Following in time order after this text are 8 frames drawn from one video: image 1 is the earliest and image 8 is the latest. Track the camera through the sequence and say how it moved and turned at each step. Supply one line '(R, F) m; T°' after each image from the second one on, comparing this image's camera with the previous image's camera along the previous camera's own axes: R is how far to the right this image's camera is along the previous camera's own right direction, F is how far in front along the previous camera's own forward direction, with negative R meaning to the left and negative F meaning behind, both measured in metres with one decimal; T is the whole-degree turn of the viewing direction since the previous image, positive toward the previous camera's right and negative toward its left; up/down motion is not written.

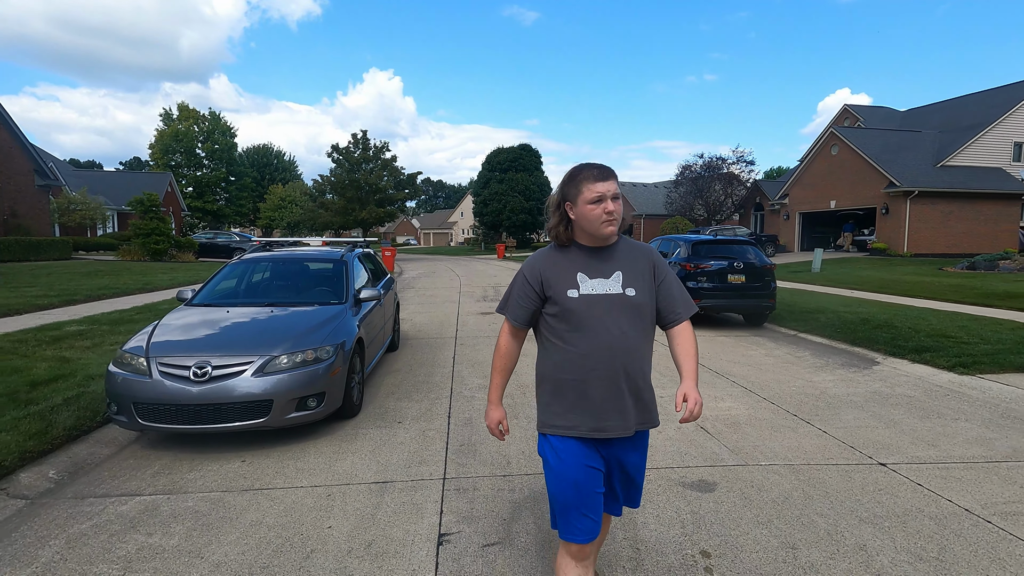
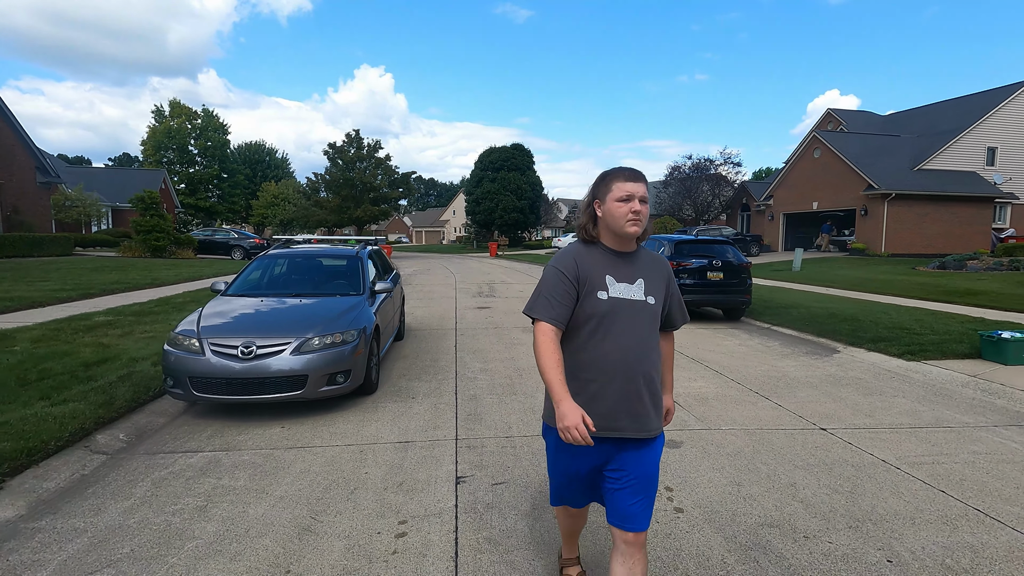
(-0.1, -0.7) m; +1°
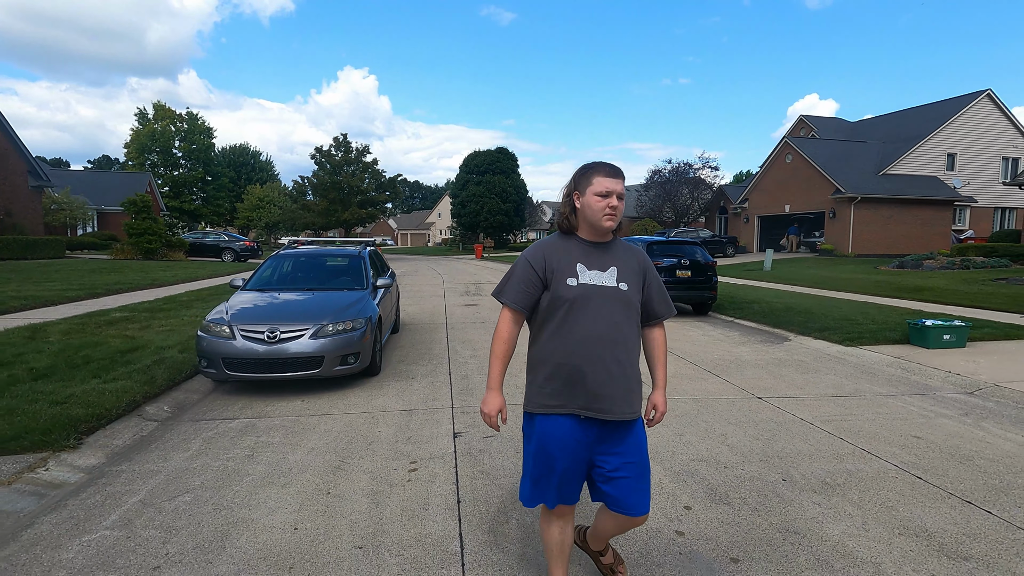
(0.0, -0.9) m; +2°
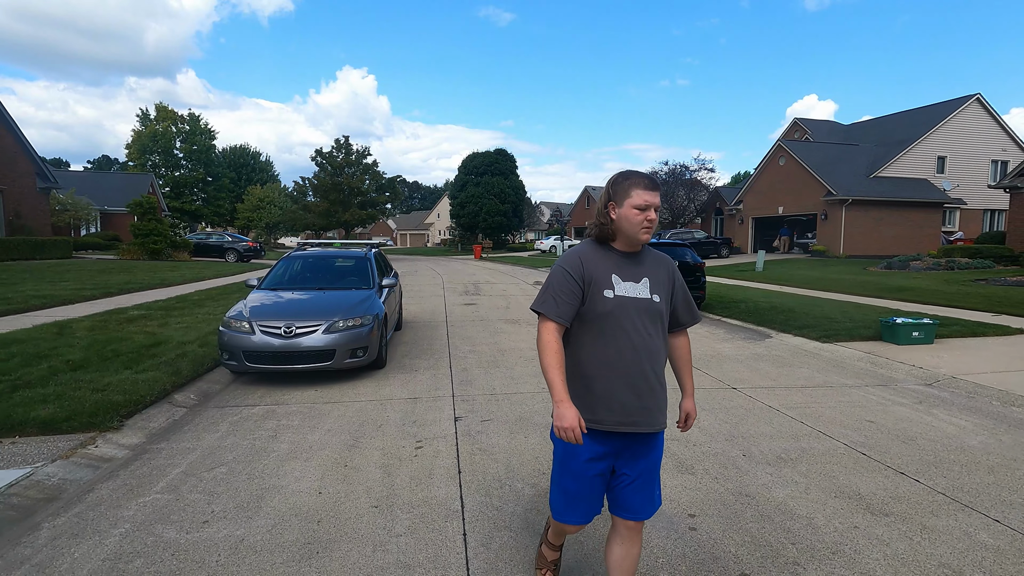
(0.0, -0.5) m; 0°
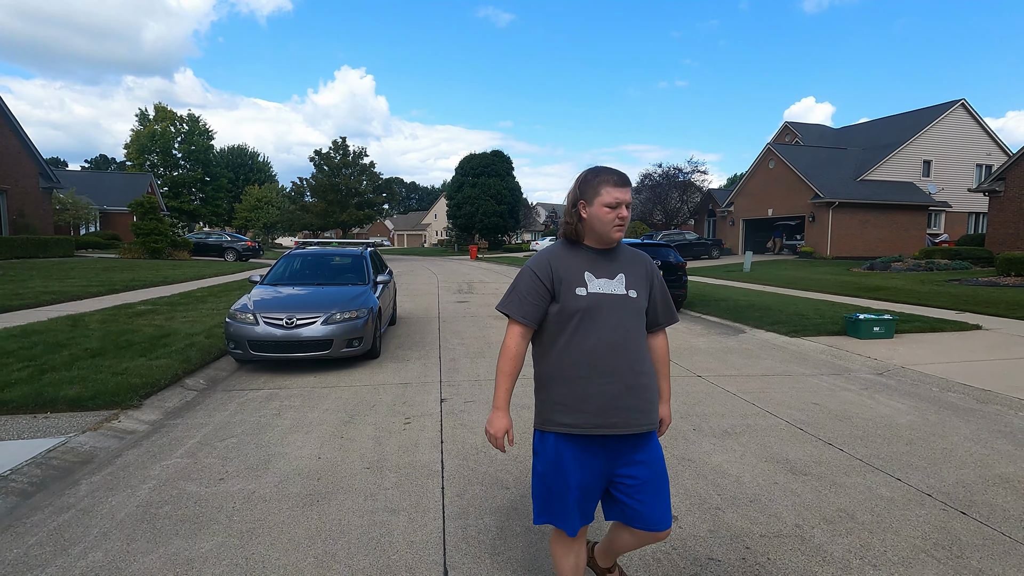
(+0.2, -0.6) m; 0°
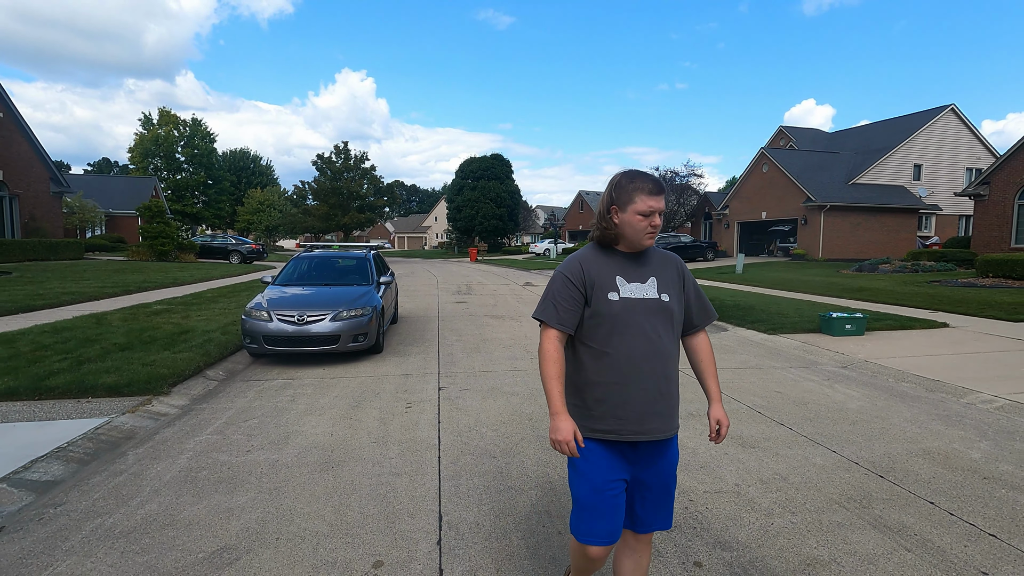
(+0.1, -0.6) m; 0°
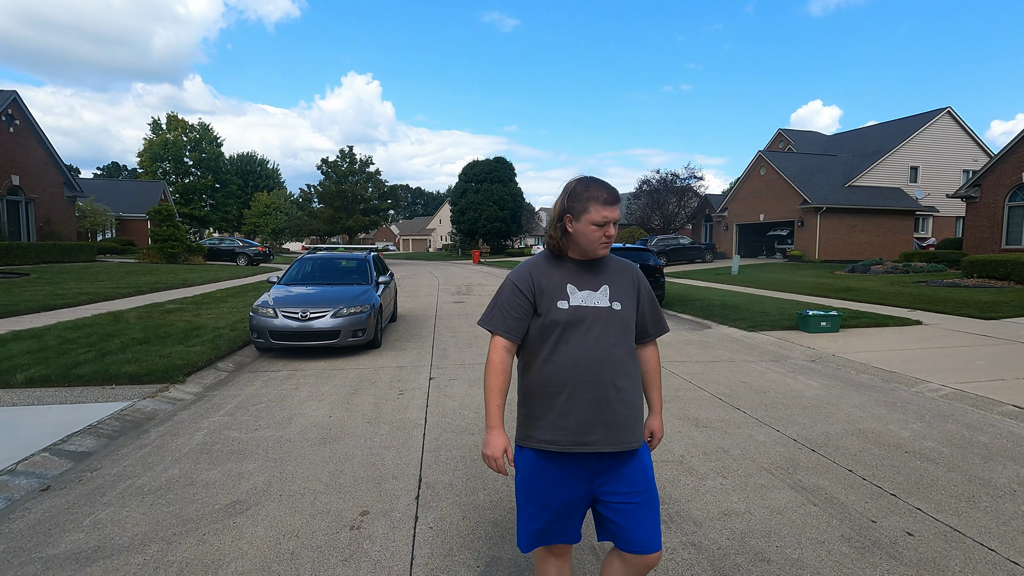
(+0.3, -0.6) m; -1°
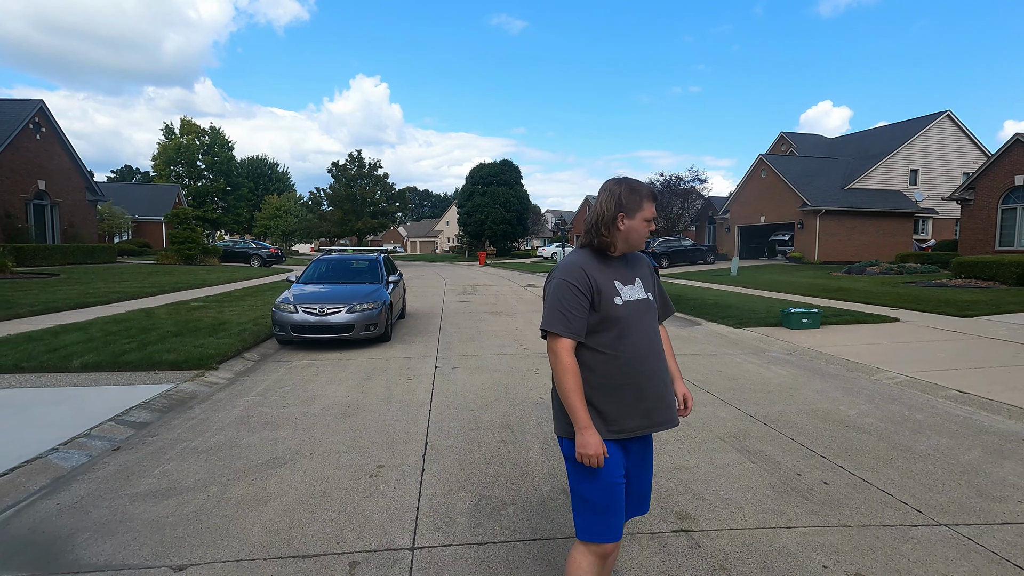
(+0.1, -0.7) m; -1°
